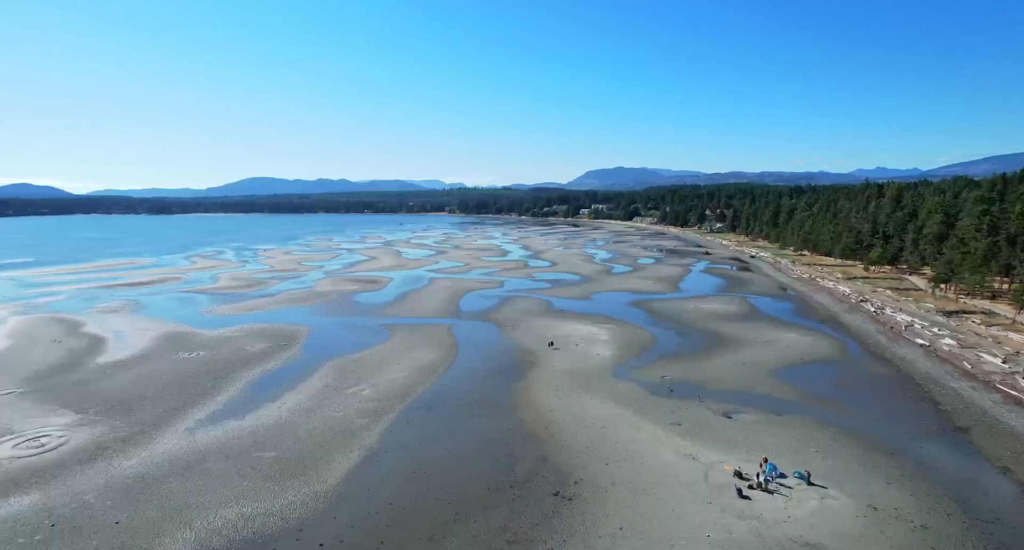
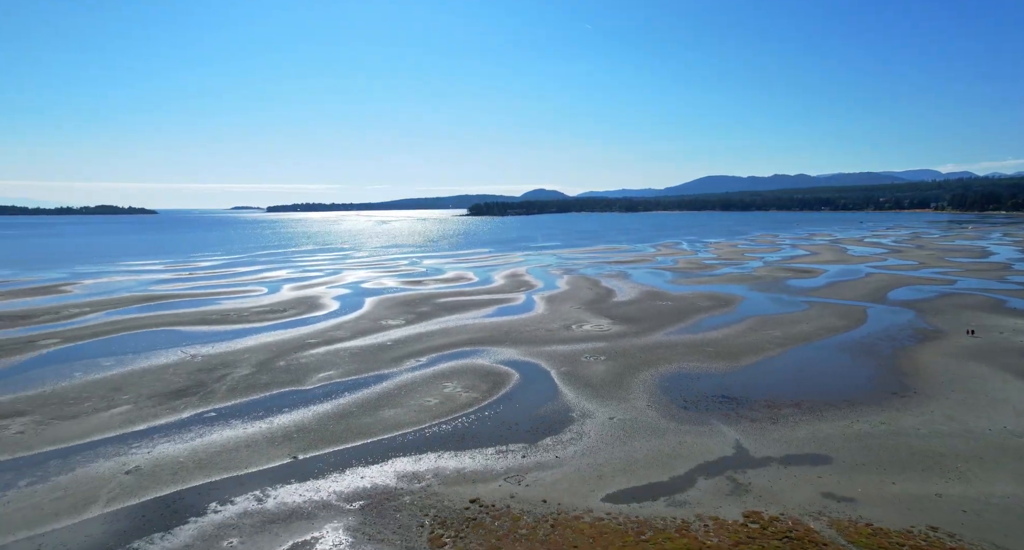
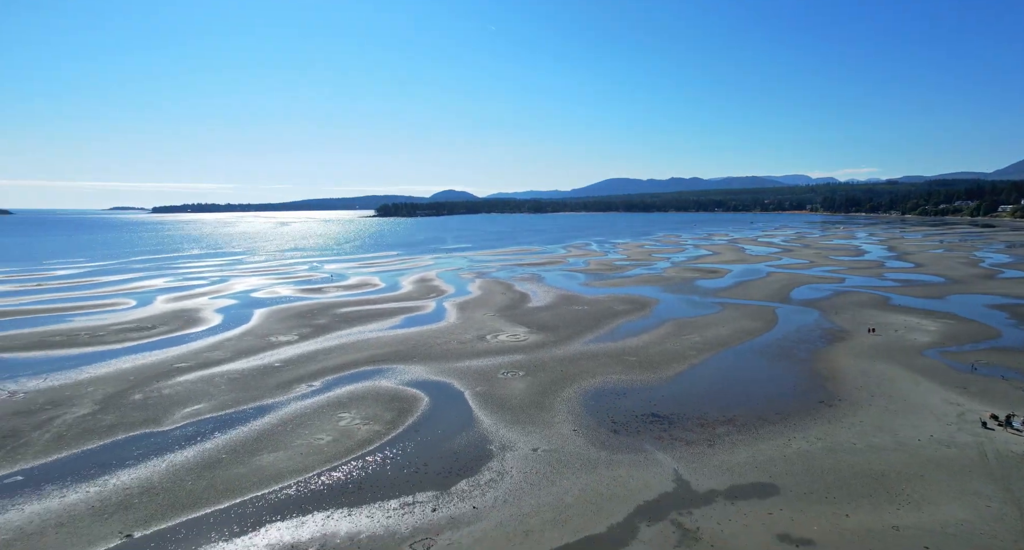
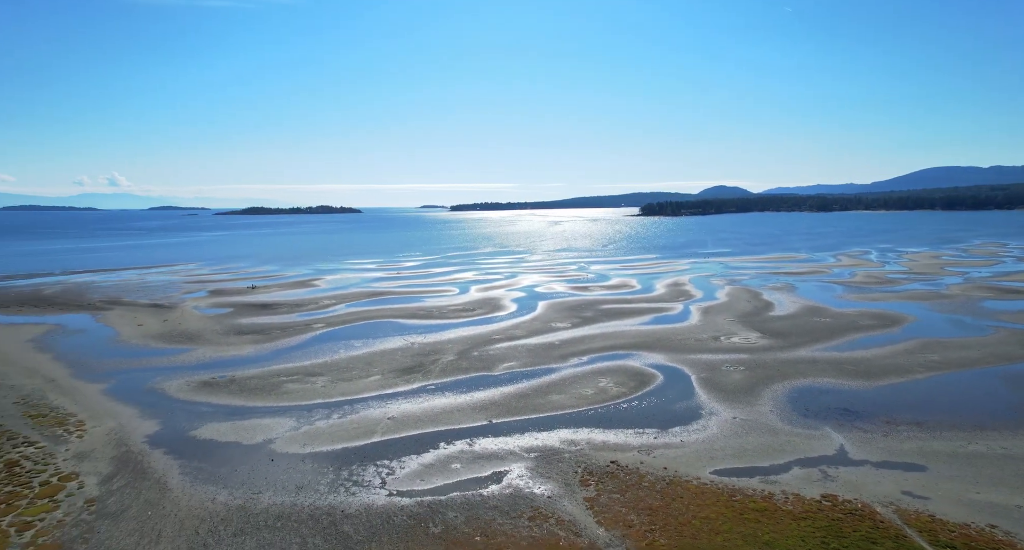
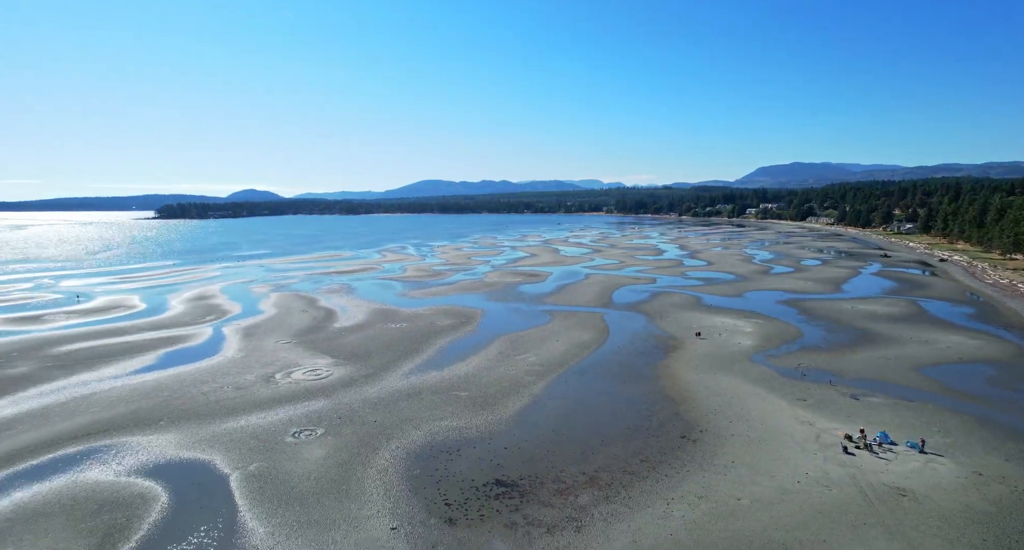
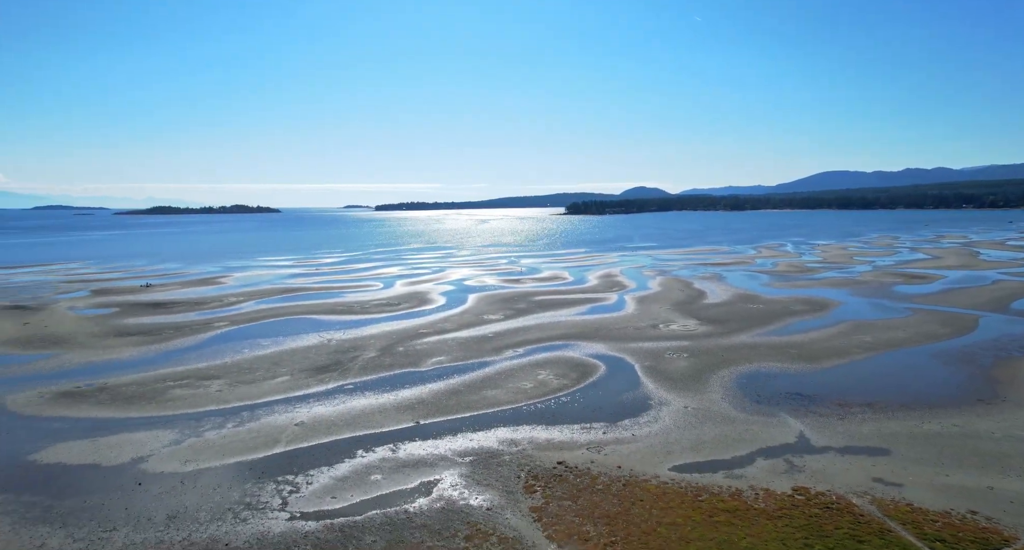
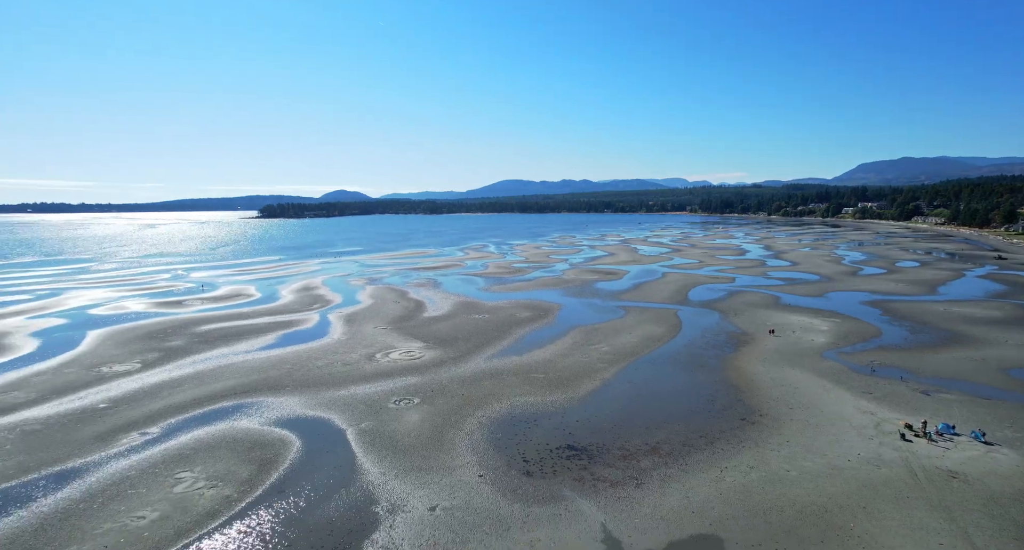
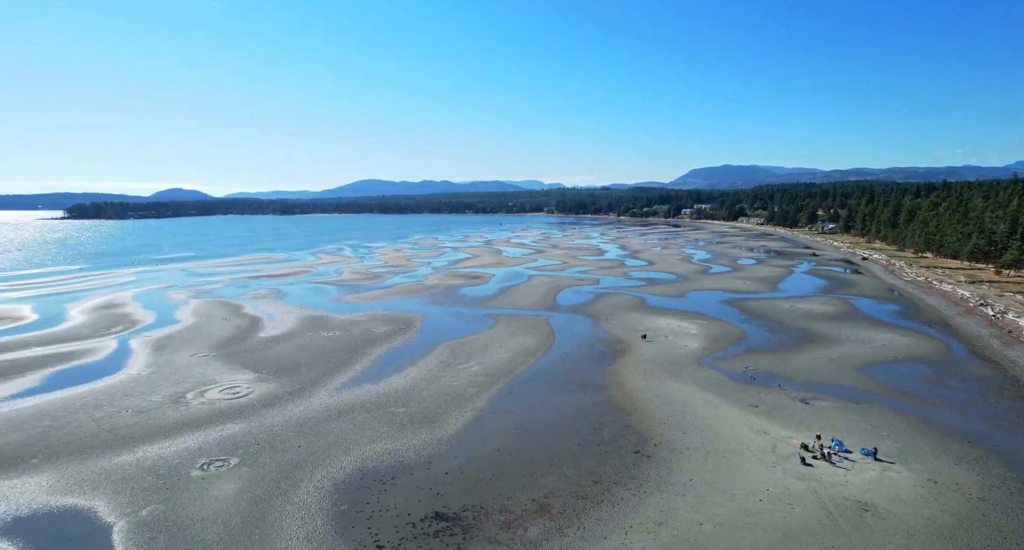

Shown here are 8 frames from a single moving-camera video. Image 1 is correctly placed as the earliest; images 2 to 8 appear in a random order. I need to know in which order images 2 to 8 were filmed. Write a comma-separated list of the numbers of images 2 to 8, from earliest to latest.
8, 5, 7, 3, 2, 6, 4
